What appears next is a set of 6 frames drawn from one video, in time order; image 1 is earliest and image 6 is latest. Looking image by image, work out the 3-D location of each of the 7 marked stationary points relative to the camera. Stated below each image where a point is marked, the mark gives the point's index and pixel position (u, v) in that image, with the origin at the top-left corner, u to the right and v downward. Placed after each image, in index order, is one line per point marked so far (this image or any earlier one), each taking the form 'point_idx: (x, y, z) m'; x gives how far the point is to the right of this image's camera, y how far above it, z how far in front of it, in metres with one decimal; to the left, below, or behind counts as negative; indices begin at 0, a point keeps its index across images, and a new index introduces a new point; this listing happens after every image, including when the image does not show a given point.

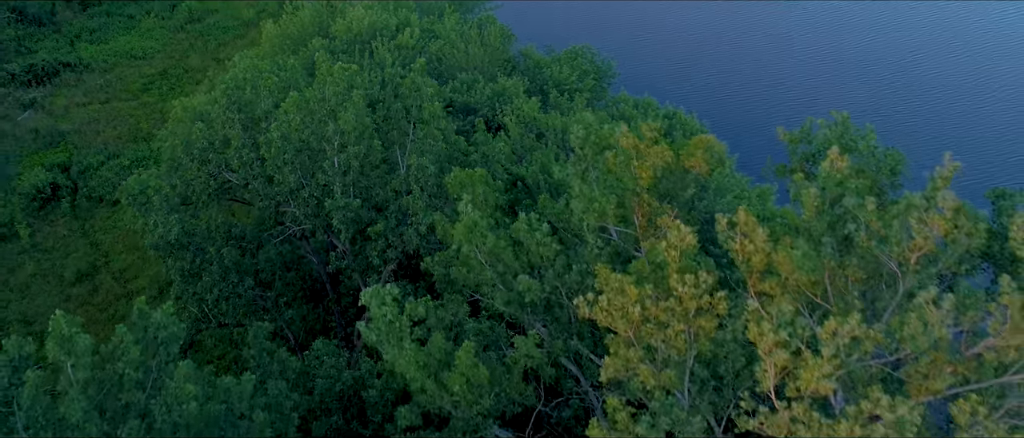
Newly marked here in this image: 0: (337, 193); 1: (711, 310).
0: (-3.4, +0.5, +18.0) m
1: (+2.0, -1.0, +9.2) m
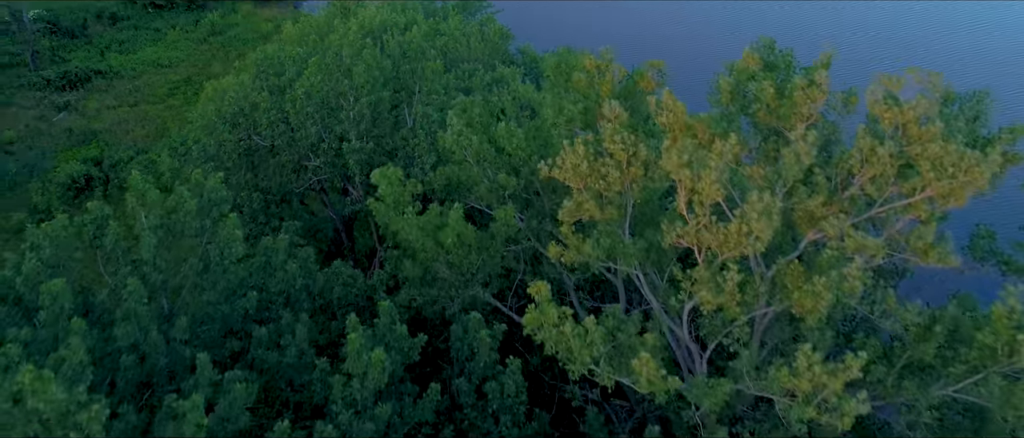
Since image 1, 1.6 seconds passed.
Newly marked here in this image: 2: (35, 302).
0: (-3.6, +1.8, +20.8) m
1: (+1.7, +0.7, +12.0) m
2: (-6.4, -1.1, +12.1) m
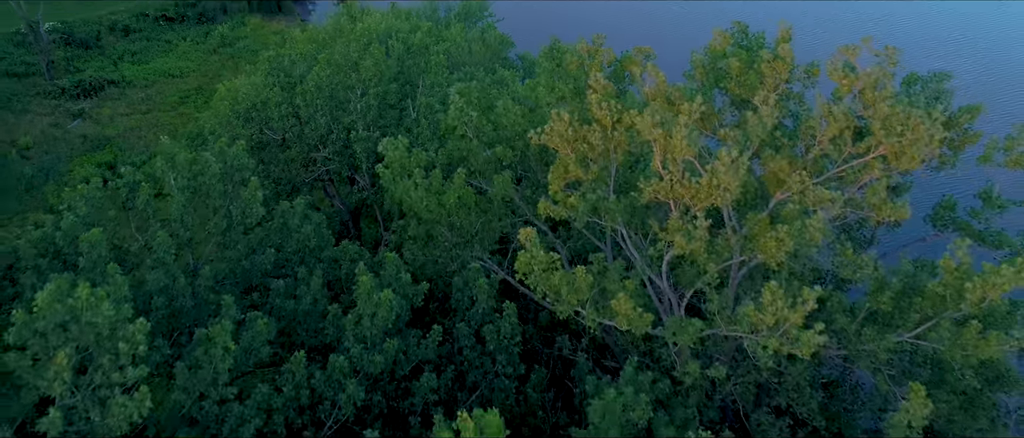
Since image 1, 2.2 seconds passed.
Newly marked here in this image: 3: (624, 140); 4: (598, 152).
0: (-3.7, +2.2, +22.1) m
1: (+1.6, +1.3, +13.2) m
2: (-6.4, -0.5, +13.4) m
3: (+1.6, +1.1, +13.2) m
4: (+1.2, +1.0, +13.3) m
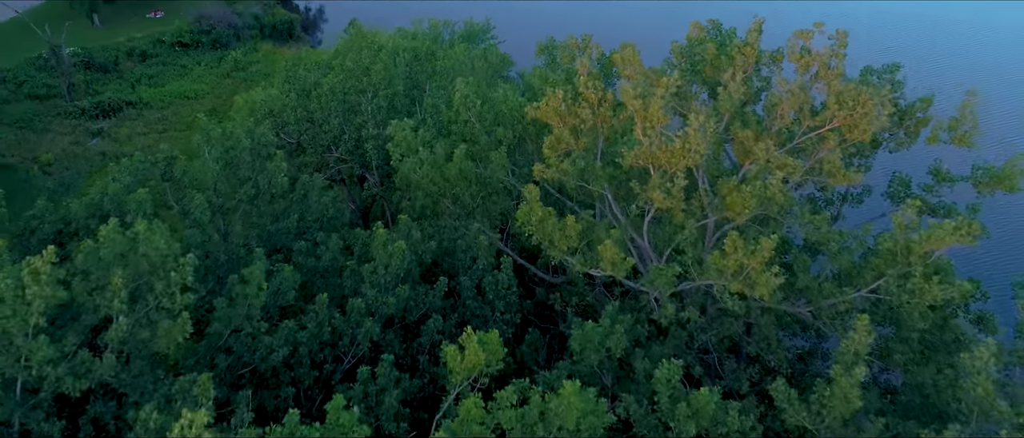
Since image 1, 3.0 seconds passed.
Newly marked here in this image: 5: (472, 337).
0: (-3.7, +2.4, +23.9) m
1: (+1.6, +1.9, +15.0) m
2: (-6.5, +0.1, +15.0) m
3: (+1.6, +1.7, +14.9) m
4: (+1.2, +1.5, +15.0) m
5: (-0.5, -1.5, +11.4) m
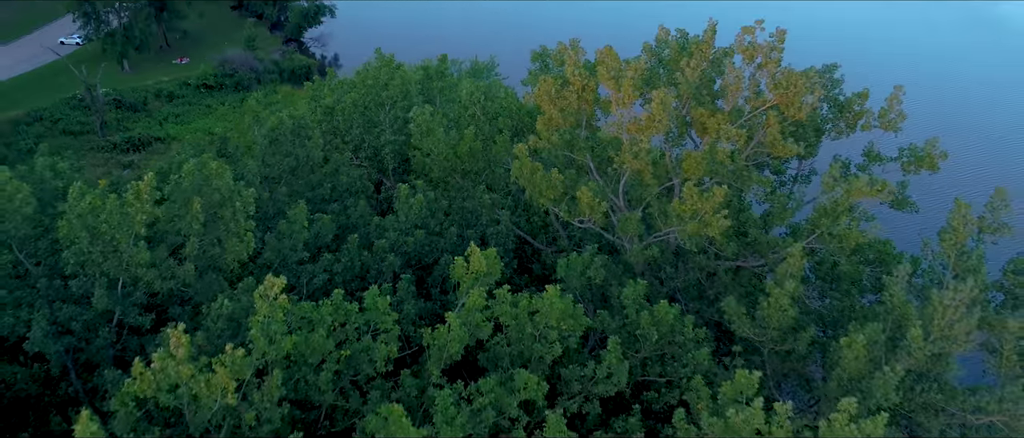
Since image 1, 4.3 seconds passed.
0: (-3.7, +2.5, +27.1) m
1: (+1.6, +2.6, +18.2) m
2: (-6.5, +0.8, +18.2) m
3: (+1.5, +2.4, +18.1) m
4: (+1.2, +2.3, +18.2) m
5: (-0.6, -0.5, +14.4) m
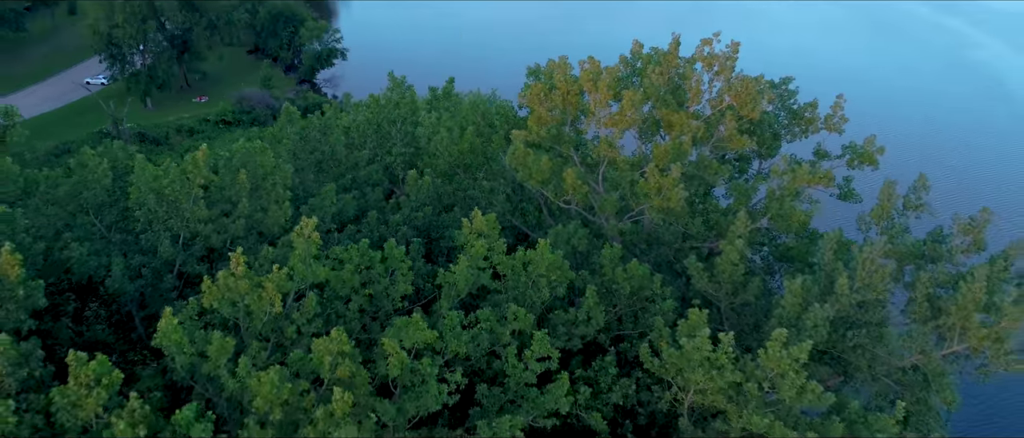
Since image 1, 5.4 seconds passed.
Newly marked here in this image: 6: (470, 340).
0: (-3.7, +2.4, +30.3) m
1: (+1.5, +3.0, +21.3) m
2: (-6.6, +1.2, +21.3) m
3: (+1.4, +2.8, +21.3) m
4: (+1.1, +2.6, +21.3) m
5: (-0.7, +0.1, +17.4) m
6: (-0.7, -2.1, +15.6) m
